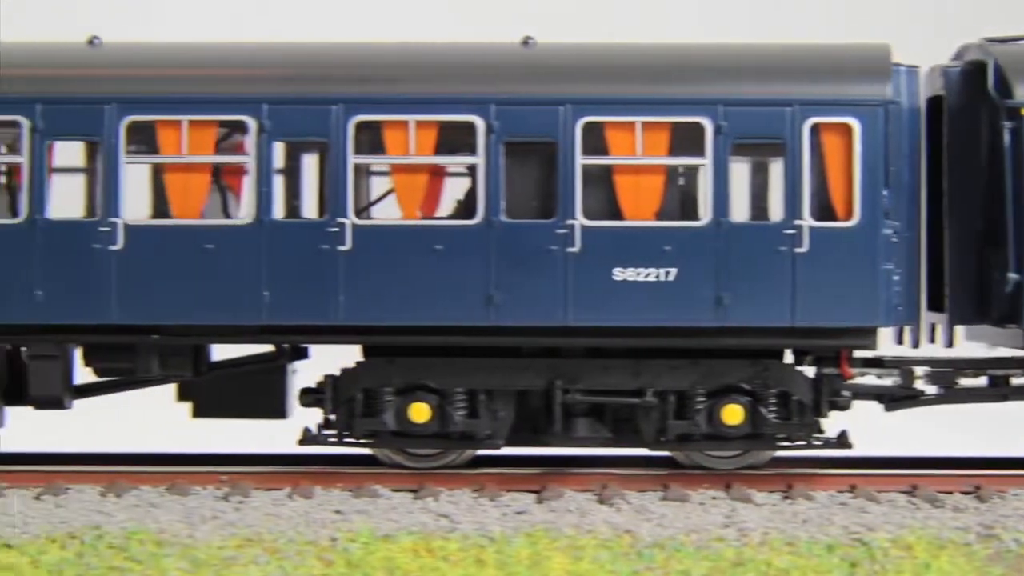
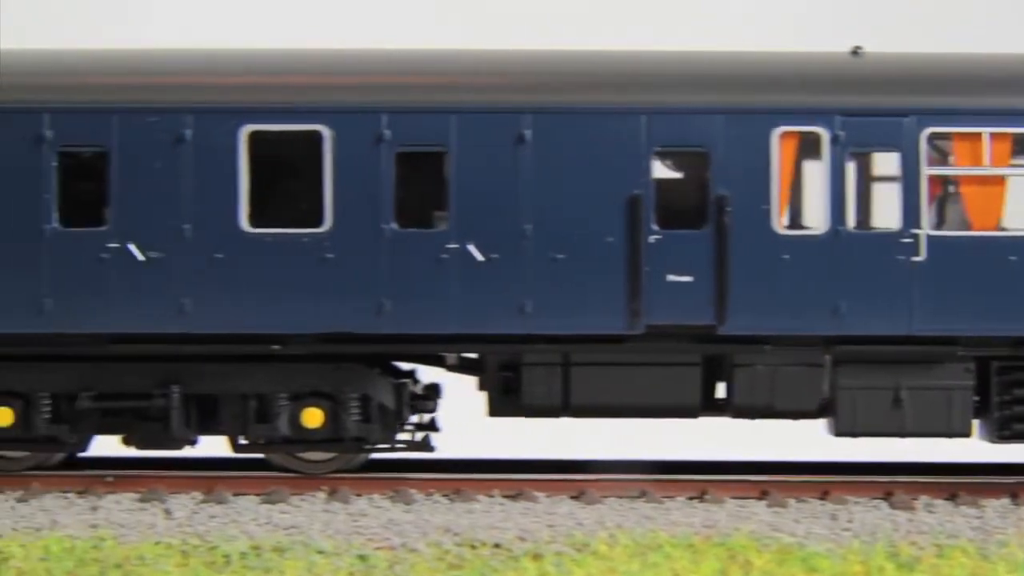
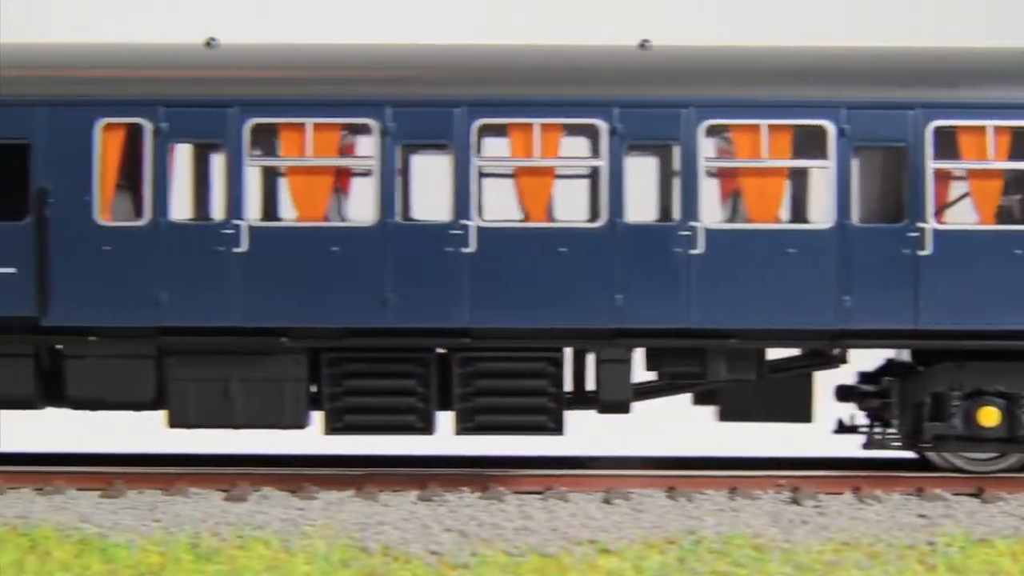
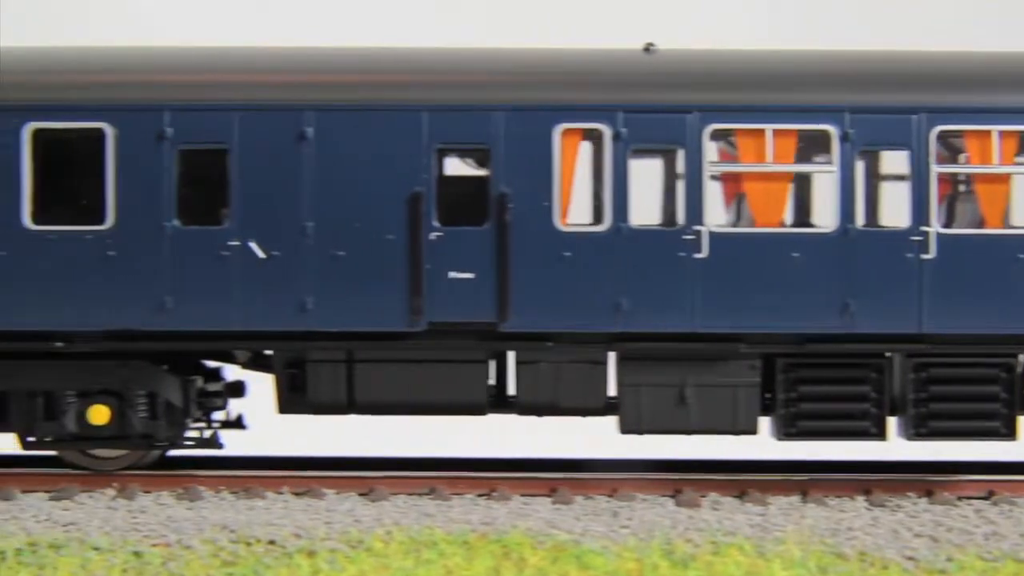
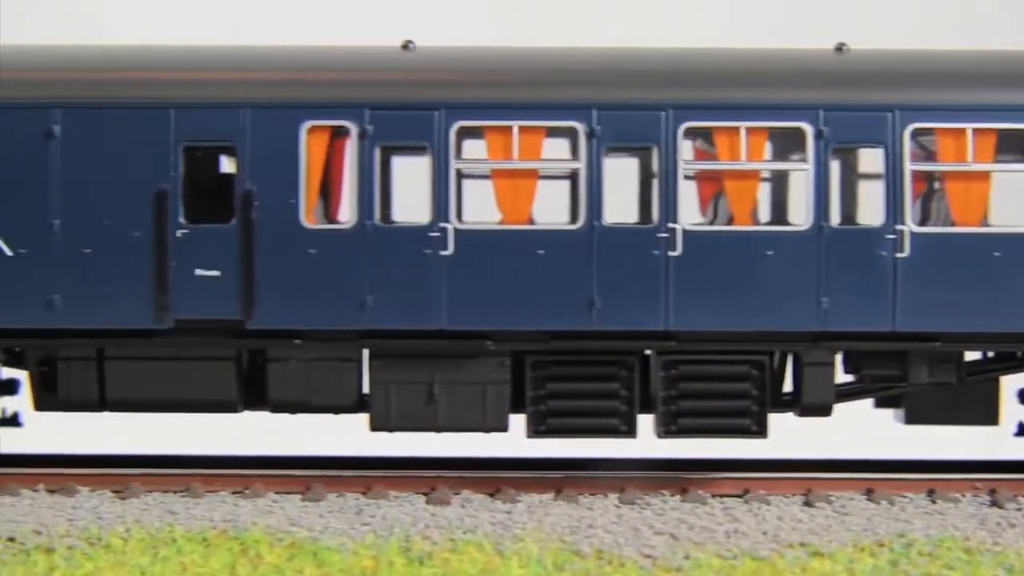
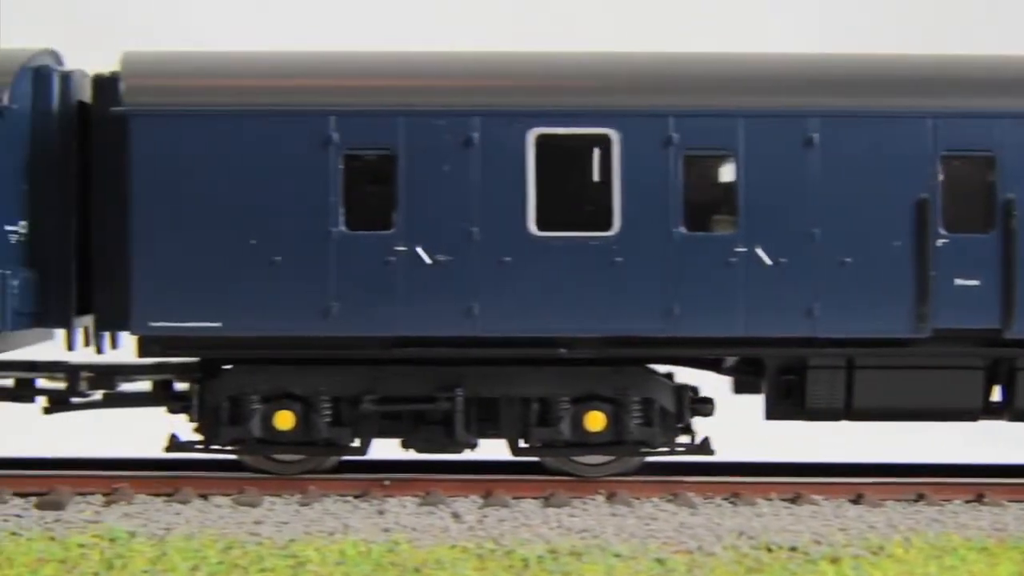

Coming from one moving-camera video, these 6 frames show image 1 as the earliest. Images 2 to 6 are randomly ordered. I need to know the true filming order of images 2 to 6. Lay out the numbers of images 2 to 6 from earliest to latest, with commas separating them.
3, 5, 4, 2, 6
